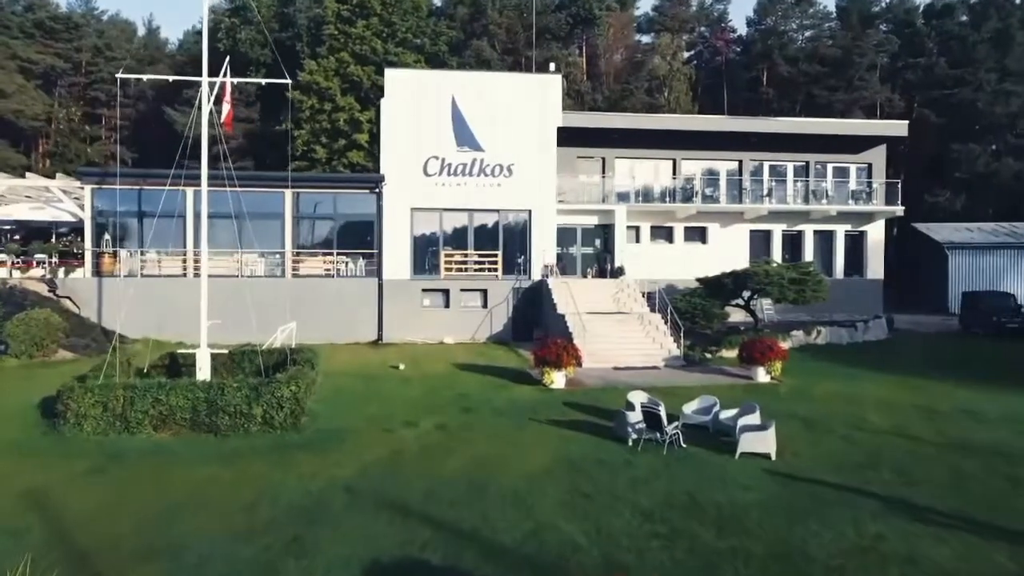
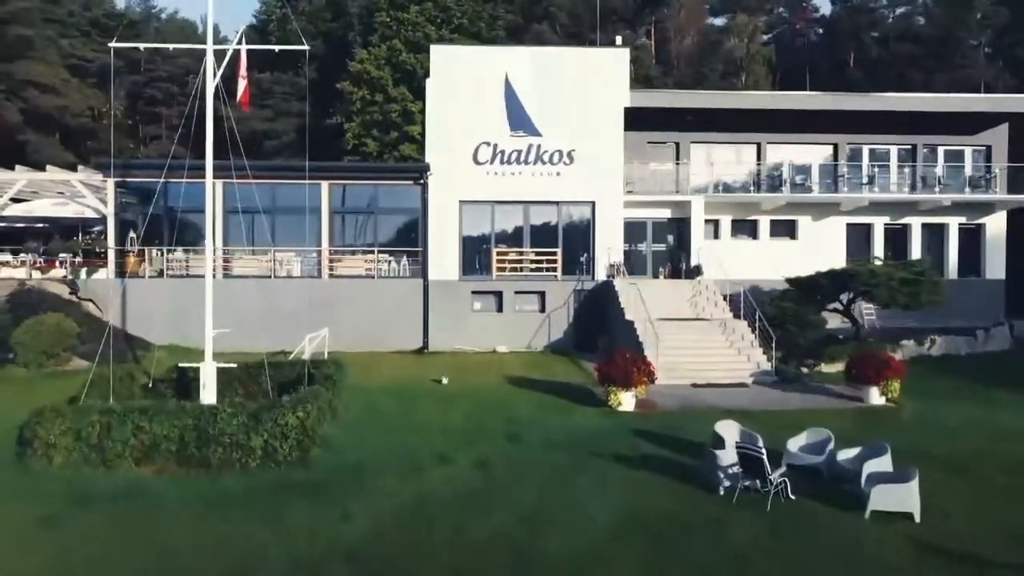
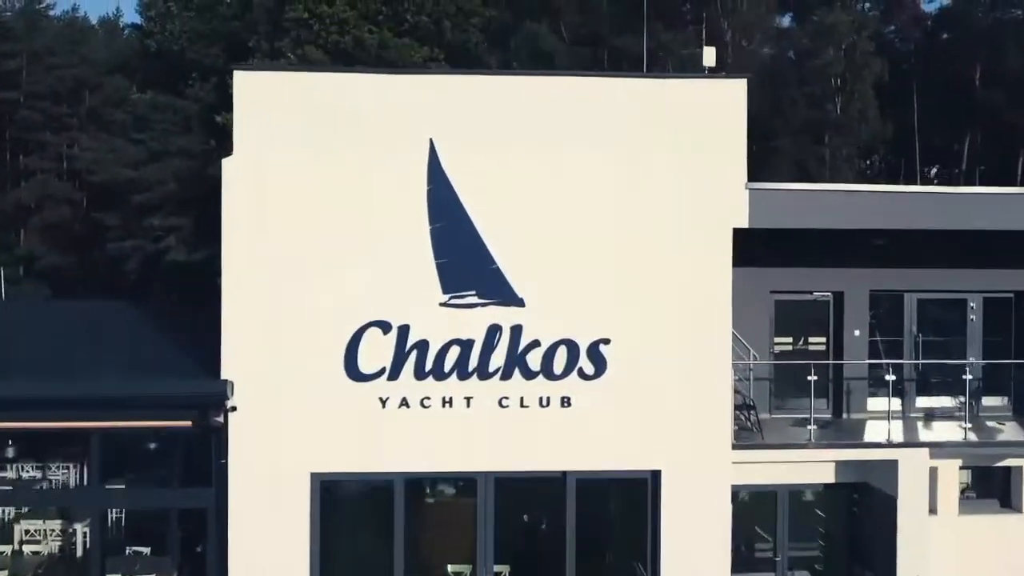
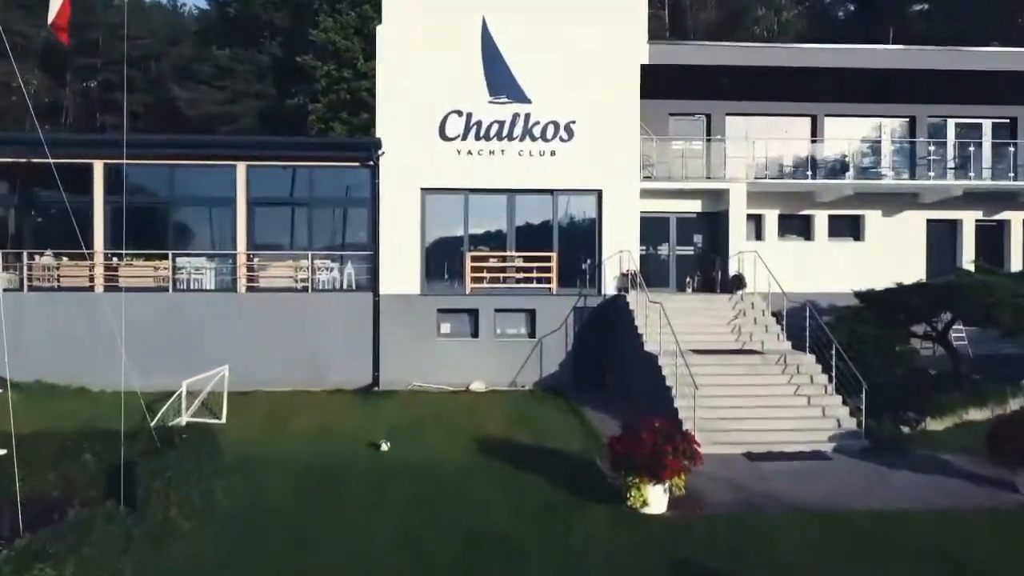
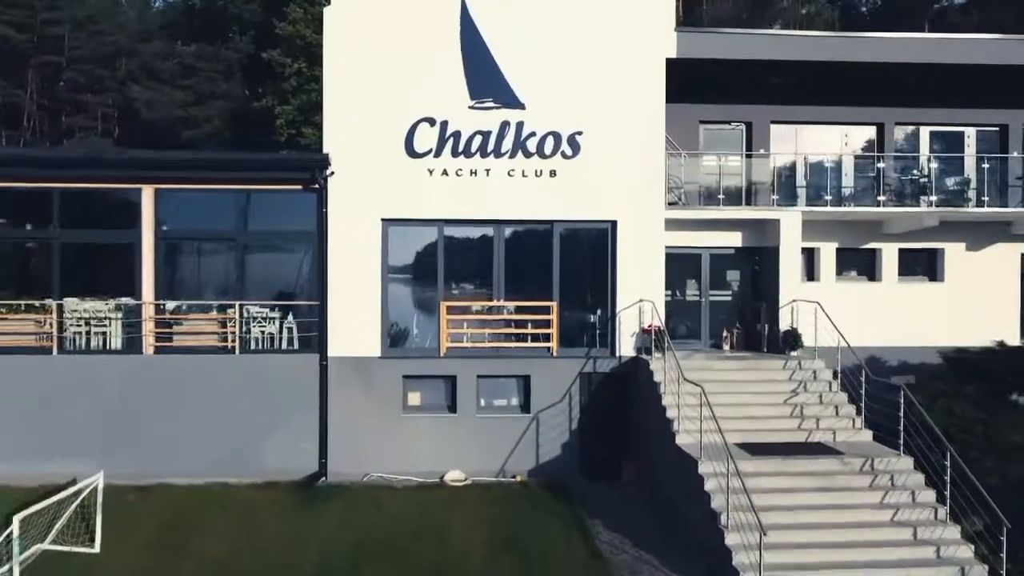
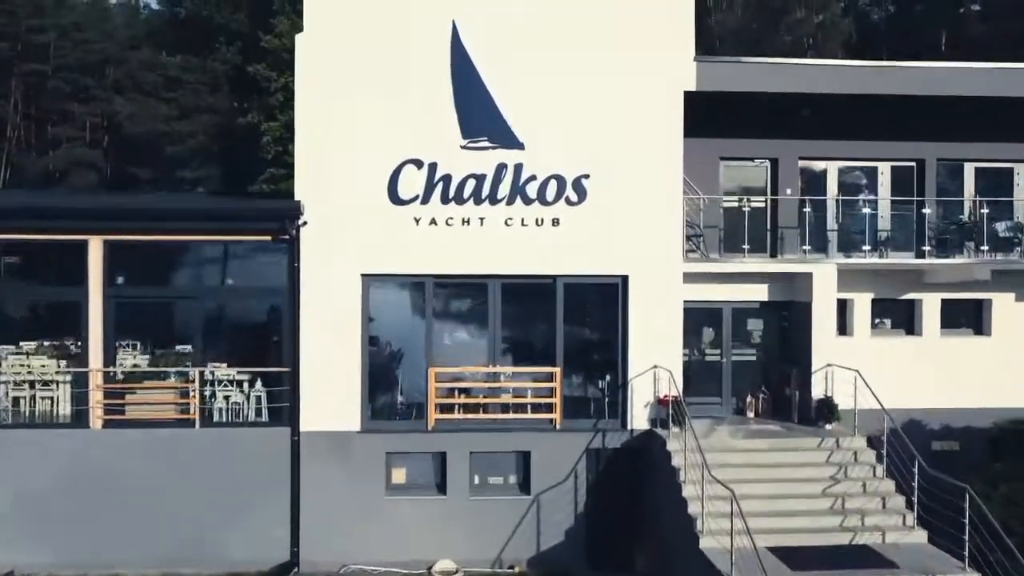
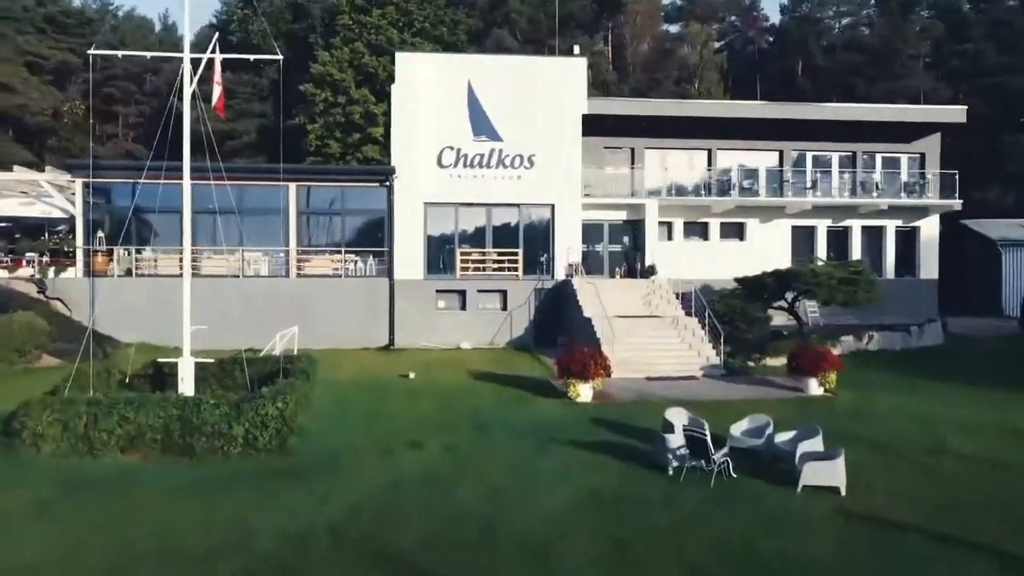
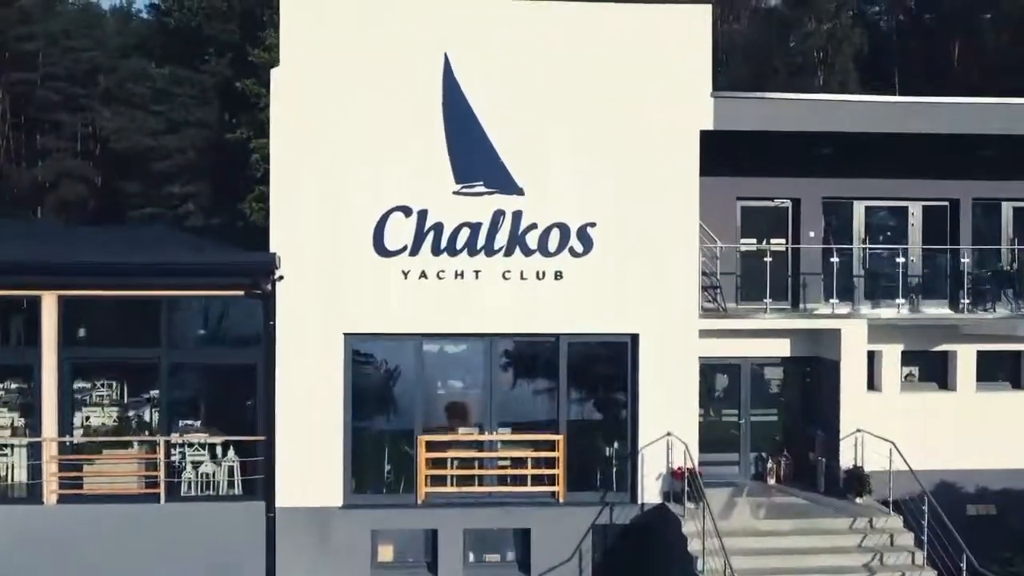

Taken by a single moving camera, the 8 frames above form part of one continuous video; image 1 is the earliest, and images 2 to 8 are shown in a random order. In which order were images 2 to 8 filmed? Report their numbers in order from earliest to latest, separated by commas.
7, 2, 4, 5, 6, 8, 3
